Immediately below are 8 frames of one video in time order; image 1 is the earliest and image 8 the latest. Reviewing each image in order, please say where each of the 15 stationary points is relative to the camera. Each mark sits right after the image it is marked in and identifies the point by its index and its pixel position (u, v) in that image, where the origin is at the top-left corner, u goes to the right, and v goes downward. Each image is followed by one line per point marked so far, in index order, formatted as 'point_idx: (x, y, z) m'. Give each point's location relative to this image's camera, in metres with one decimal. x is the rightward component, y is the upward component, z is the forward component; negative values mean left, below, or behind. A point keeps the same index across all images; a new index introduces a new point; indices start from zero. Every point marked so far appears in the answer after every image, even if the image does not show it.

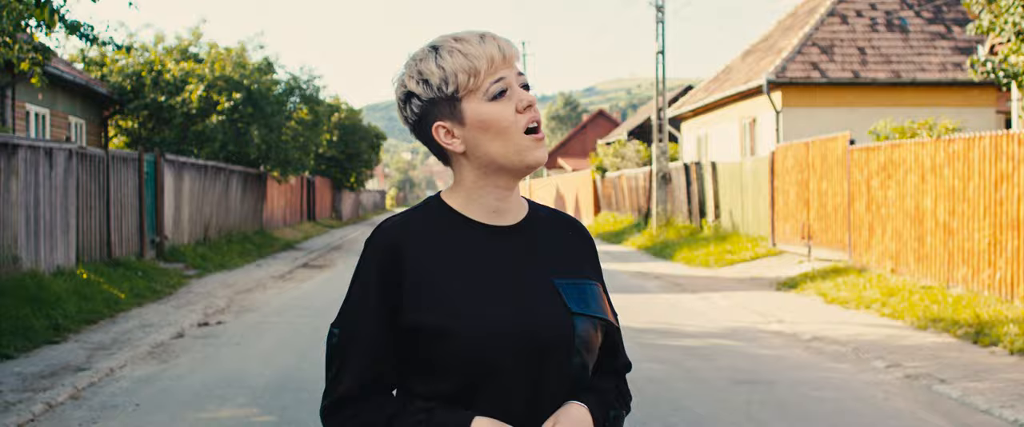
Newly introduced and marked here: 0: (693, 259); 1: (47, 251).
0: (+3.3, -0.8, +19.4) m
1: (-5.6, -0.4, +12.8) m
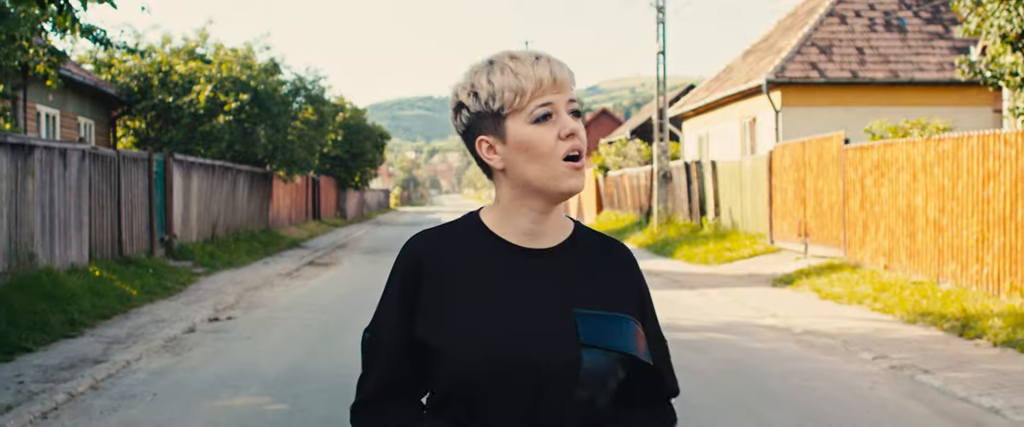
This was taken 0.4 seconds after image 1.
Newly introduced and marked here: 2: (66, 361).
0: (+3.3, -0.8, +19.7) m
1: (-5.6, -0.4, +13.2) m
2: (-3.7, -1.2, +9.0) m
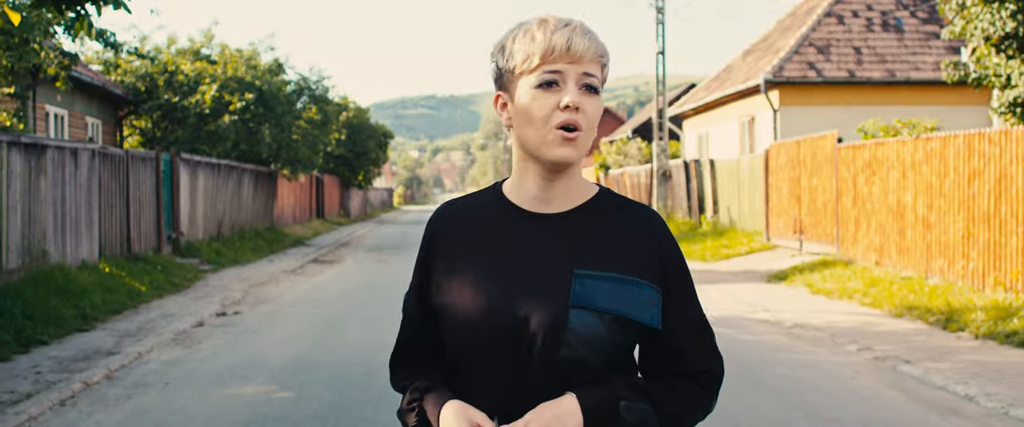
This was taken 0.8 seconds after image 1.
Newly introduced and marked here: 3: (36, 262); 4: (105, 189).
0: (+3.3, -0.7, +20.0) m
1: (-5.6, -0.4, +13.6) m
2: (-3.8, -1.2, +9.4) m
3: (-5.4, -0.6, +12.2) m
4: (-5.8, +0.4, +15.3) m
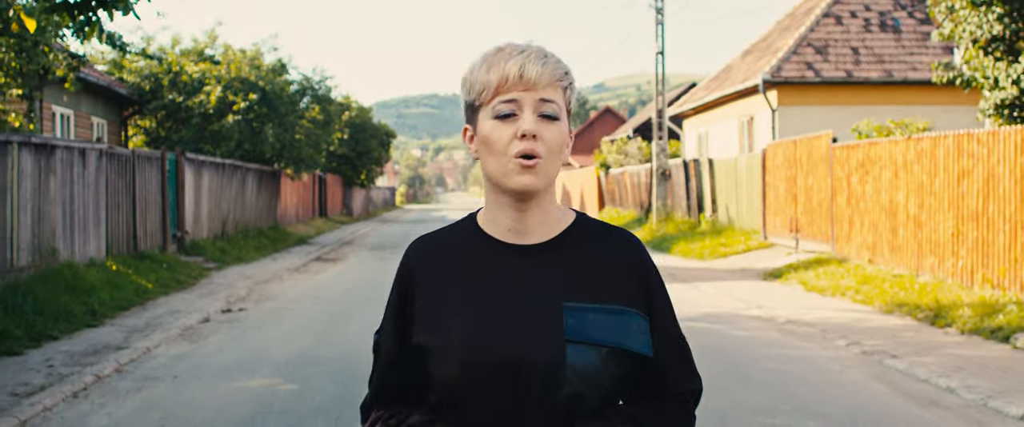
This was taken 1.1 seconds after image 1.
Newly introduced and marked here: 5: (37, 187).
0: (+3.3, -0.7, +20.3) m
1: (-5.6, -0.4, +13.8) m
2: (-3.8, -1.2, +9.6) m
3: (-5.4, -0.5, +12.4) m
4: (-5.8, +0.4, +15.6) m
5: (-5.4, +0.3, +12.2) m
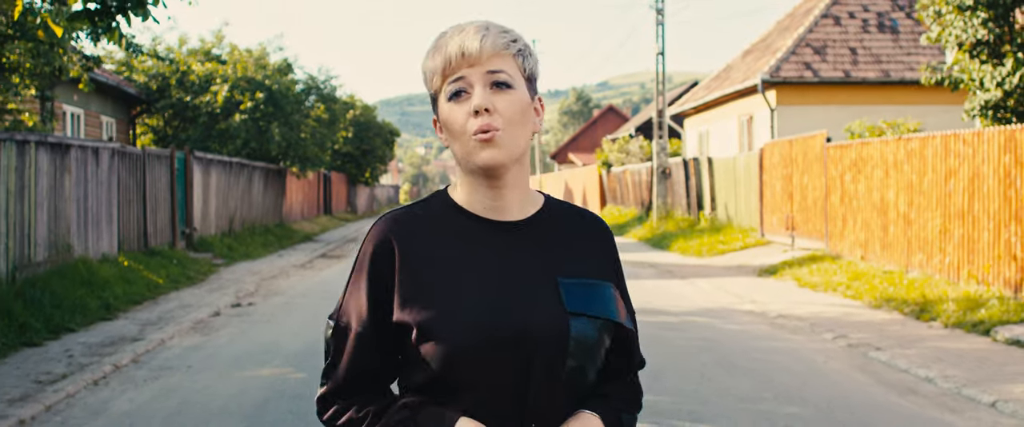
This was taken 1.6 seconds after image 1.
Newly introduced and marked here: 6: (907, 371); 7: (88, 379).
0: (+3.4, -0.7, +20.7) m
1: (-5.6, -0.3, +14.2) m
2: (-3.8, -1.2, +10.0) m
3: (-5.4, -0.5, +12.8) m
4: (-5.8, +0.4, +16.0) m
5: (-5.4, +0.3, +12.6) m
6: (+3.0, -1.2, +8.2) m
7: (-3.2, -1.2, +8.1) m
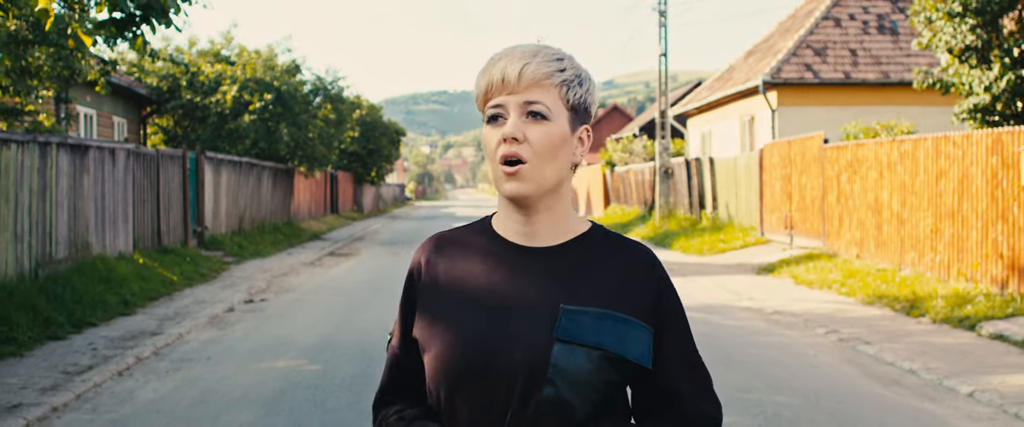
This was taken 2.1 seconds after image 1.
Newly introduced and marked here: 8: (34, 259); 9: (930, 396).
0: (+3.5, -0.7, +21.1) m
1: (-5.5, -0.3, +14.7) m
2: (-3.7, -1.2, +10.4) m
3: (-5.3, -0.5, +13.3) m
4: (-5.7, +0.4, +16.5) m
5: (-5.4, +0.3, +13.1) m
6: (+3.0, -1.2, +8.6) m
7: (-3.2, -1.2, +8.5) m
8: (-5.2, -0.5, +11.7) m
9: (+2.9, -1.3, +7.4) m
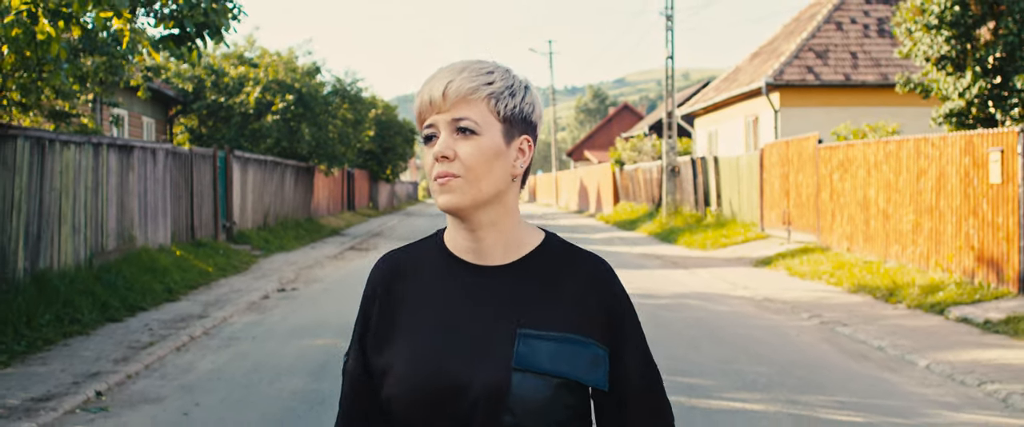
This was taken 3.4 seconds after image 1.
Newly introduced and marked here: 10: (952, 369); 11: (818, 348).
0: (+3.7, -0.6, +22.1) m
1: (-5.3, -0.3, +15.8) m
2: (-3.6, -1.1, +11.6) m
3: (-5.2, -0.4, +14.4) m
4: (-5.5, +0.5, +17.6) m
5: (-5.2, +0.4, +14.2) m
6: (+3.2, -1.2, +9.6) m
7: (-3.0, -1.2, +9.6) m
8: (-5.0, -0.4, +12.8) m
9: (+3.0, -1.2, +8.4) m
10: (+3.3, -1.2, +8.1) m
11: (+2.7, -1.2, +9.3) m
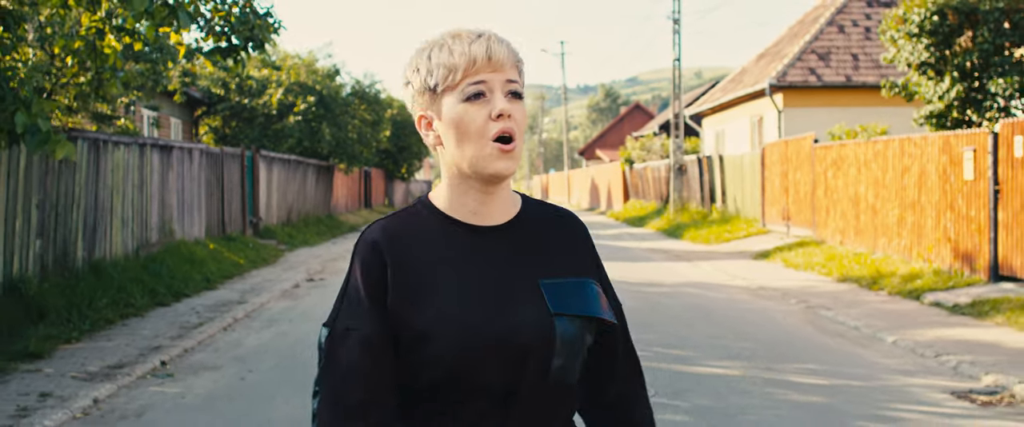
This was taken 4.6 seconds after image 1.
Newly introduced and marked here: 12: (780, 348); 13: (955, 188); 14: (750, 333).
0: (+4.0, -0.5, +23.1) m
1: (-5.1, -0.2, +16.9) m
2: (-3.5, -1.0, +12.7) m
3: (-5.0, -0.4, +15.5) m
4: (-5.3, +0.6, +18.7) m
5: (-5.0, +0.5, +15.3) m
6: (+3.3, -1.1, +10.6) m
7: (-2.9, -1.1, +10.7) m
8: (-4.9, -0.4, +13.9) m
9: (+3.1, -1.1, +9.4) m
10: (+3.4, -1.1, +9.1) m
11: (+2.8, -1.1, +10.4) m
12: (+2.2, -1.1, +9.0) m
13: (+5.3, +0.3, +12.8) m
14: (+2.2, -1.1, +9.8) m
